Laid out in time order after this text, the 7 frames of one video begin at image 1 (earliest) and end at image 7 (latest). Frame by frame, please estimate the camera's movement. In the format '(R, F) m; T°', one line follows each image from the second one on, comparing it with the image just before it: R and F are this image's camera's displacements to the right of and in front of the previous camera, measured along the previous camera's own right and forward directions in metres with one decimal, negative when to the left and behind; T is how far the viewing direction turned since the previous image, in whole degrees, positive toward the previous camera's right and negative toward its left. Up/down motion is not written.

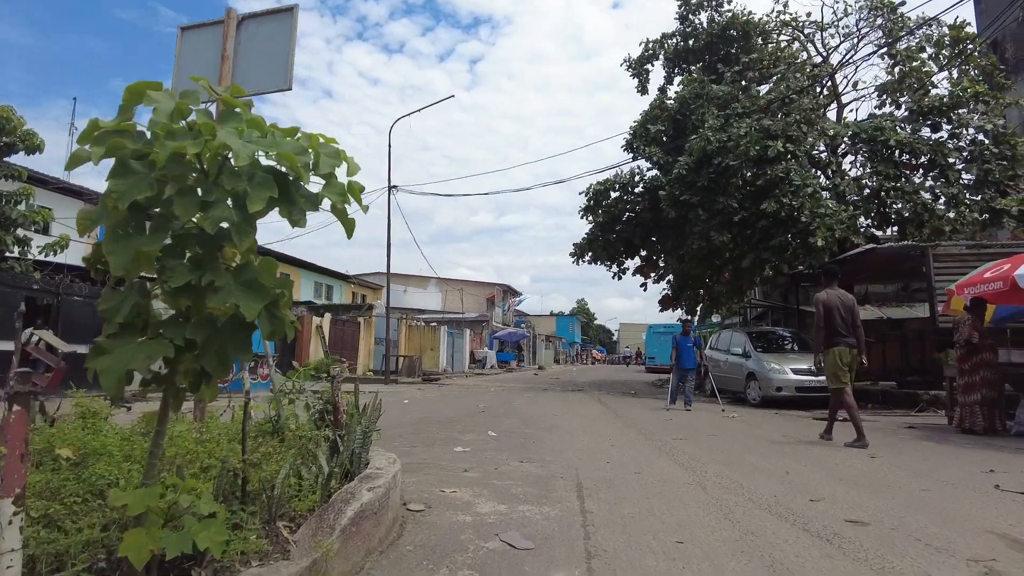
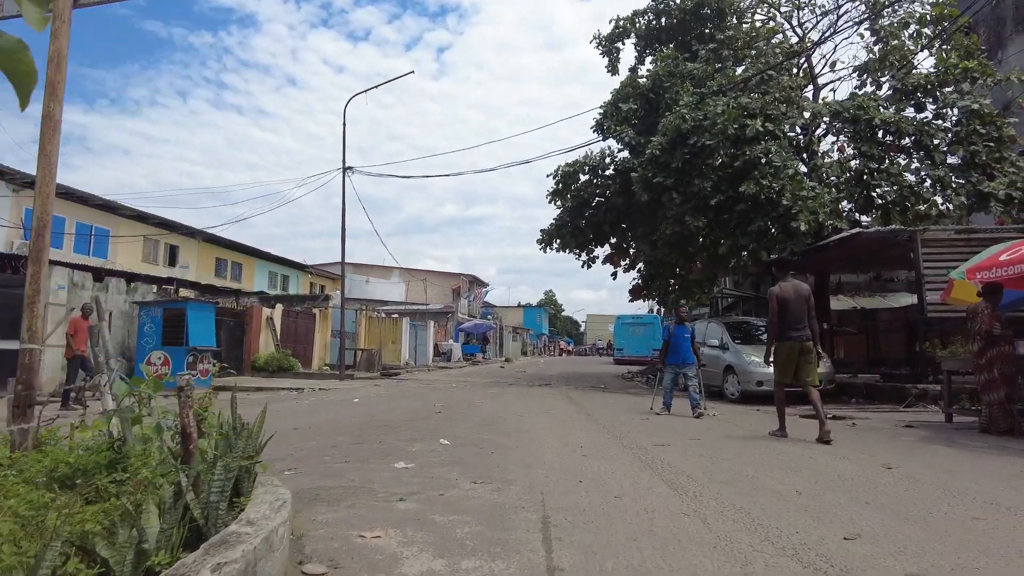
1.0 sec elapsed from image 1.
(+0.1, +1.1) m; +3°
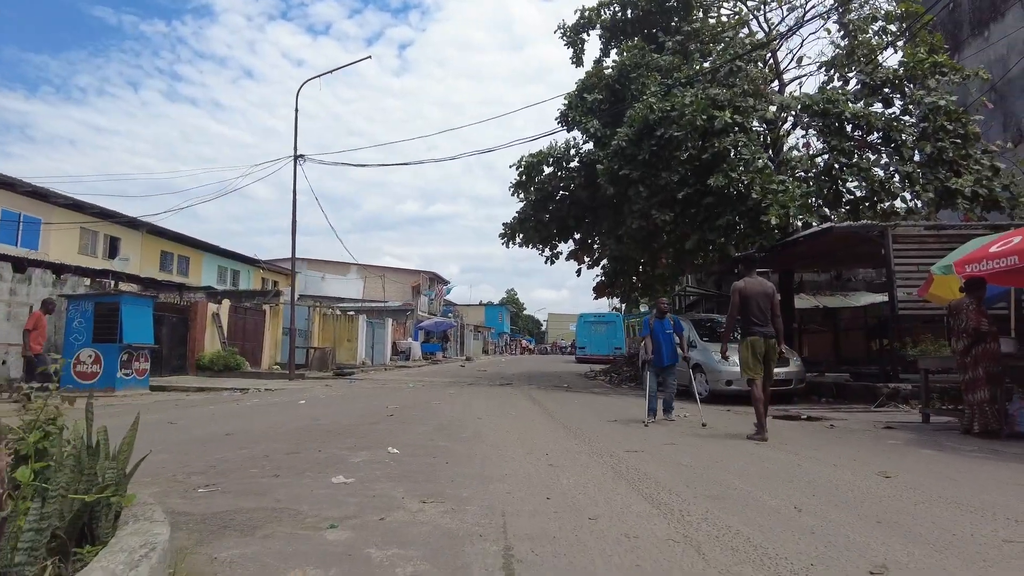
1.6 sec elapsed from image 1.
(0.0, +0.7) m; +3°
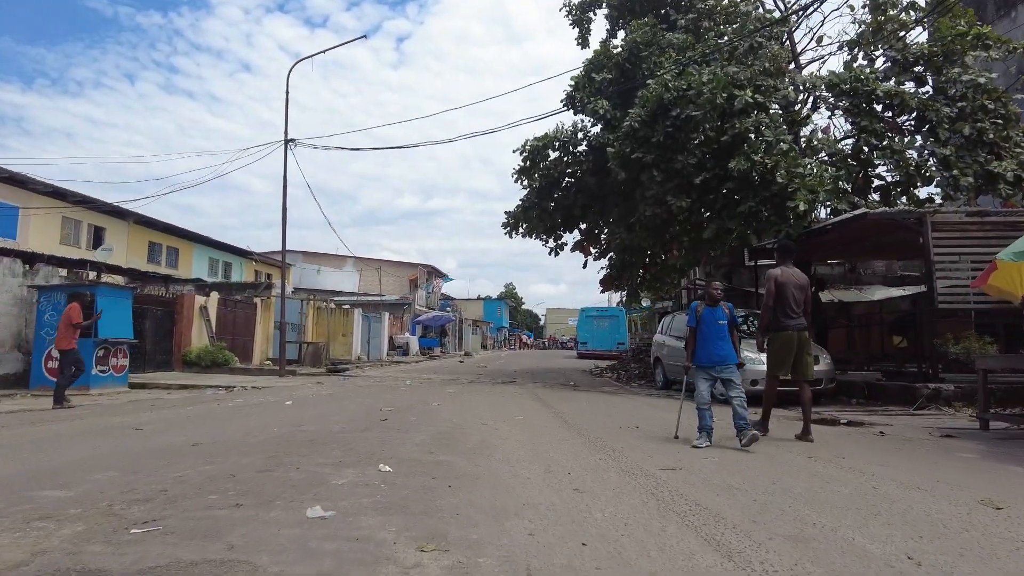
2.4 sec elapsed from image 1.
(-0.1, +0.9) m; 0°
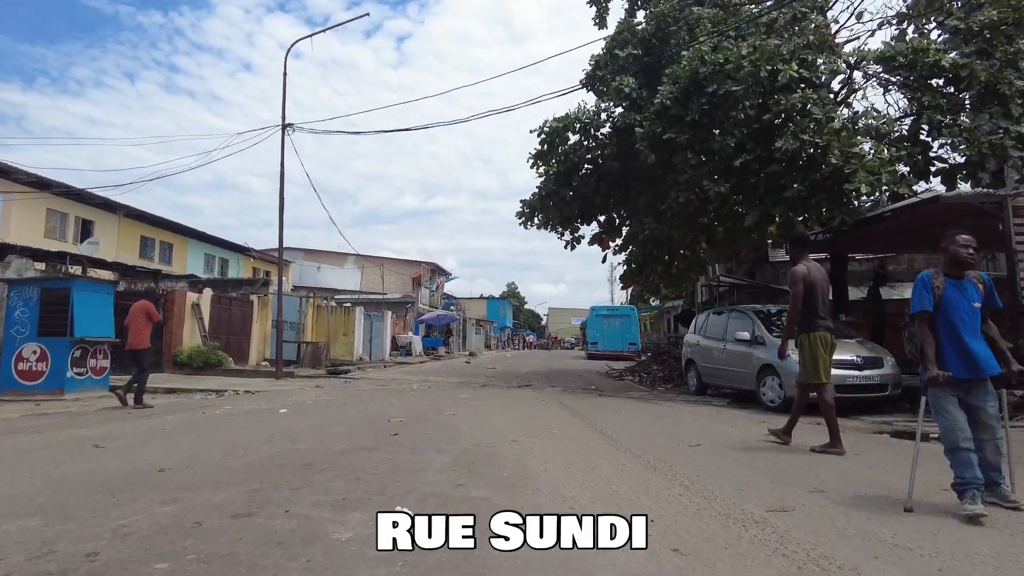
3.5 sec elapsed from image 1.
(-0.3, +1.2) m; 0°
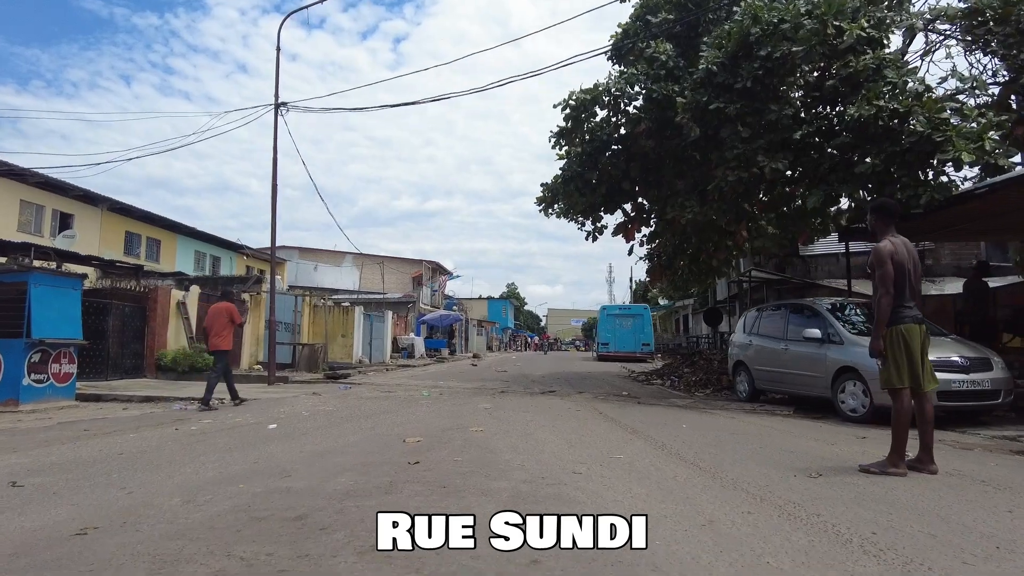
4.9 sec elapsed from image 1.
(-0.5, +1.6) m; 0°
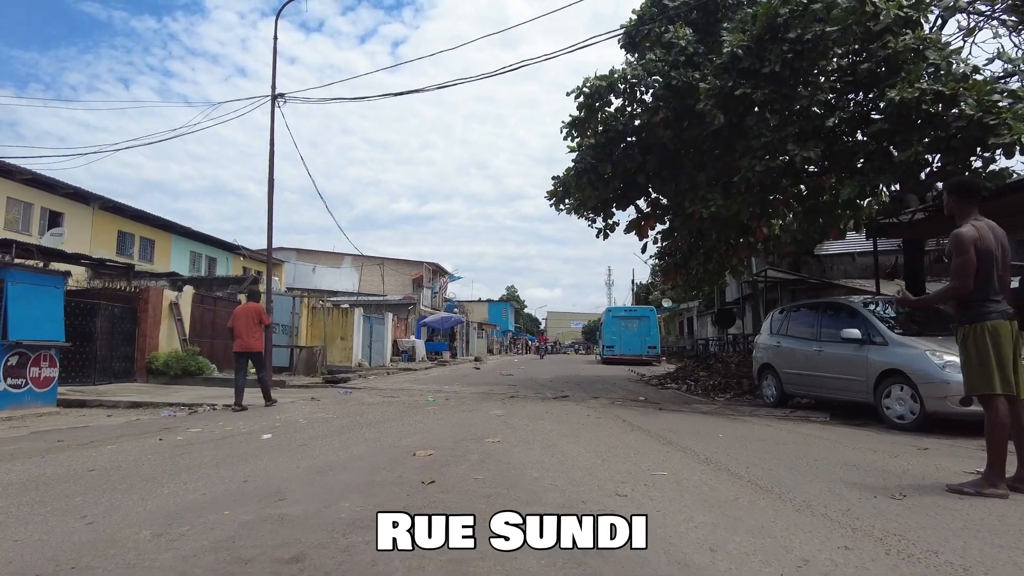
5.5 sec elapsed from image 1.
(-0.2, +0.7) m; 0°
